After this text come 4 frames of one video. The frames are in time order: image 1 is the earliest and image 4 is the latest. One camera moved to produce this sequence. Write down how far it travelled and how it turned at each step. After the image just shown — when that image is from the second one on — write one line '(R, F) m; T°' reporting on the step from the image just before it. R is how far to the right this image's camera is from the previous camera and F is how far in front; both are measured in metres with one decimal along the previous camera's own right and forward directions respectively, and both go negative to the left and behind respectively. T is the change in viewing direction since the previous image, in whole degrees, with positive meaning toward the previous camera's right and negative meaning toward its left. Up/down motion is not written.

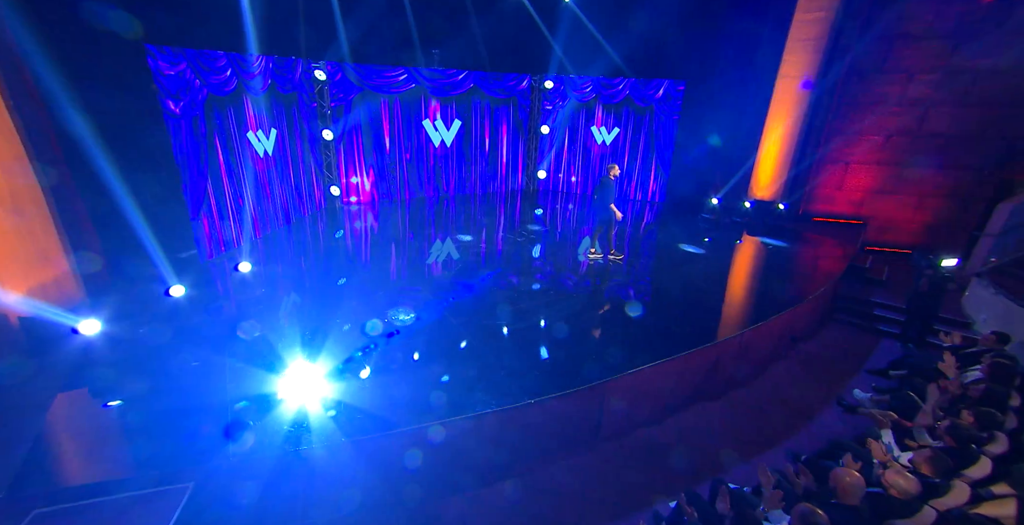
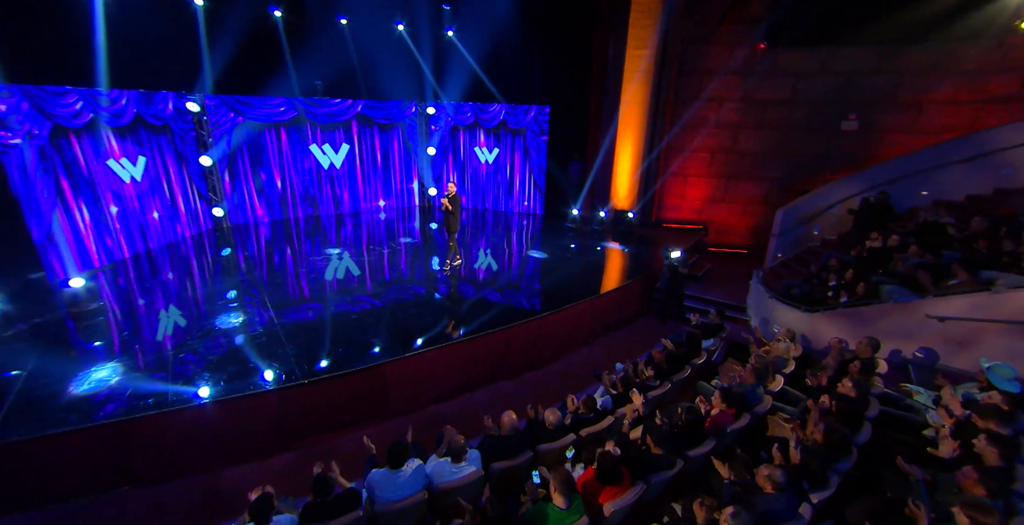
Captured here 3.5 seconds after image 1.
(+2.0, -1.0) m; +5°
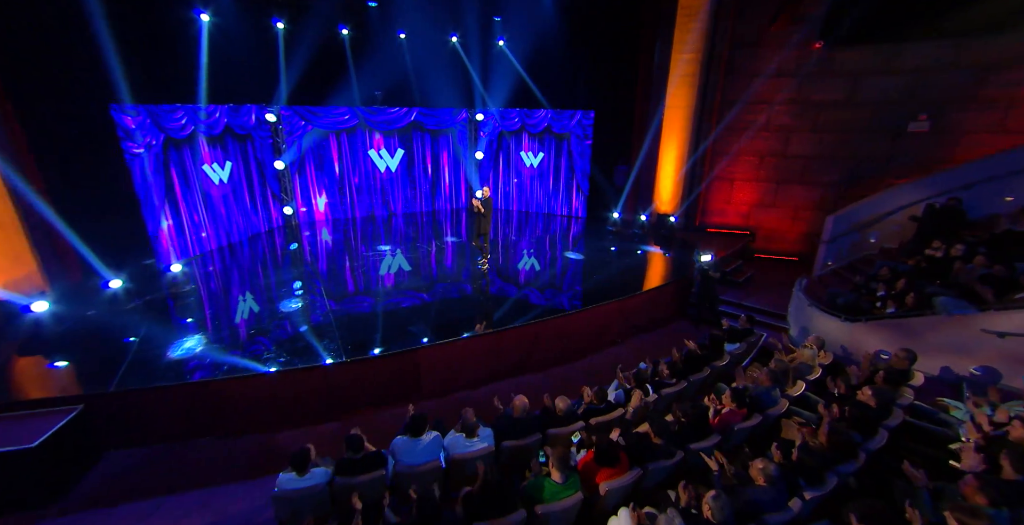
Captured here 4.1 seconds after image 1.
(+0.3, -0.3) m; -7°
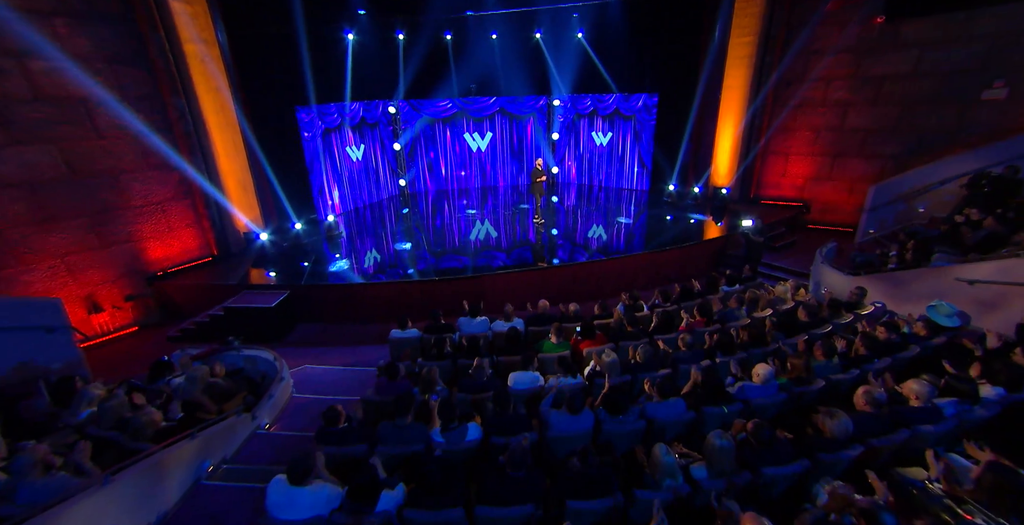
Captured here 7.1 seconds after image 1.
(+0.9, -1.7) m; -13°
